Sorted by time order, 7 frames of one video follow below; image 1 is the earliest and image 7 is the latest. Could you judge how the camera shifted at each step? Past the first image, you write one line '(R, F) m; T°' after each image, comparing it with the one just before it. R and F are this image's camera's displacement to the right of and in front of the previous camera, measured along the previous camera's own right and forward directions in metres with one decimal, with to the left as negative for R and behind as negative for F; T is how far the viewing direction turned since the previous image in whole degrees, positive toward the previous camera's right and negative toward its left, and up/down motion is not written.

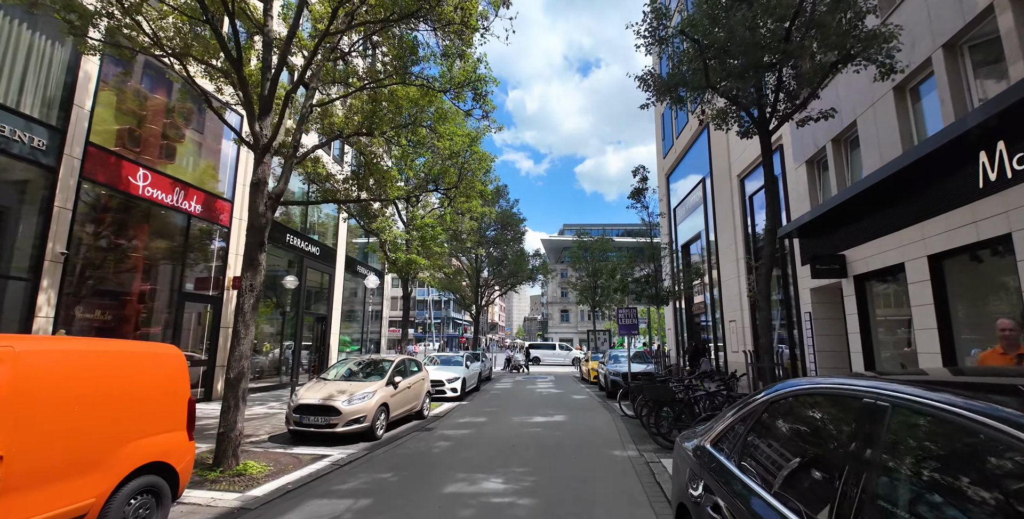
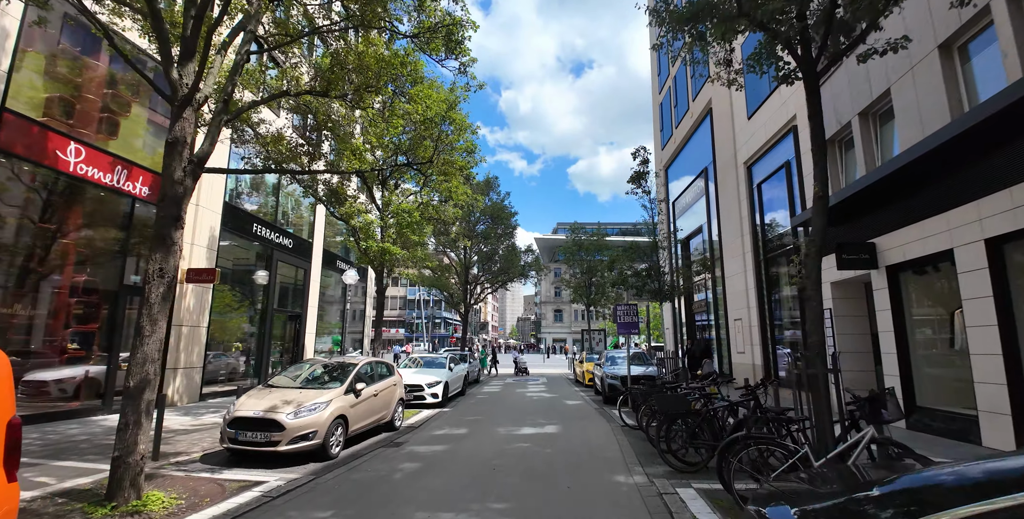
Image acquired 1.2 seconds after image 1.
(+0.2, +1.3) m; +1°
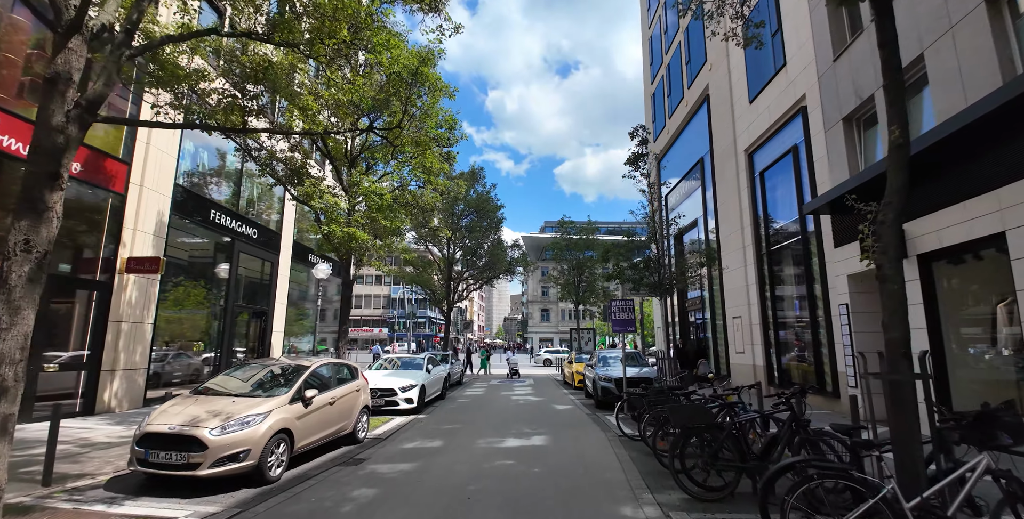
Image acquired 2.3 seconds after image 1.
(+0.1, +1.2) m; +2°
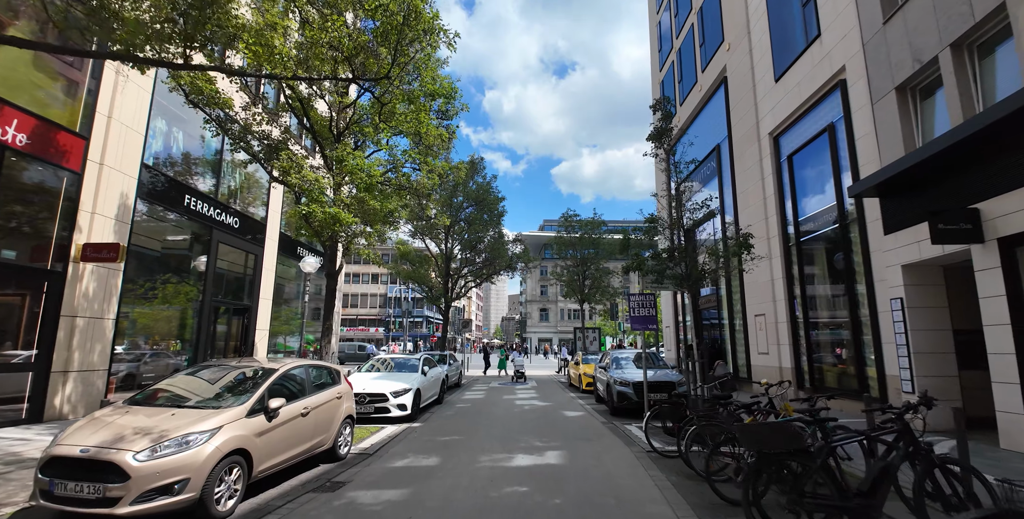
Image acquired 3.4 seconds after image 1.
(-0.2, +1.2) m; 0°
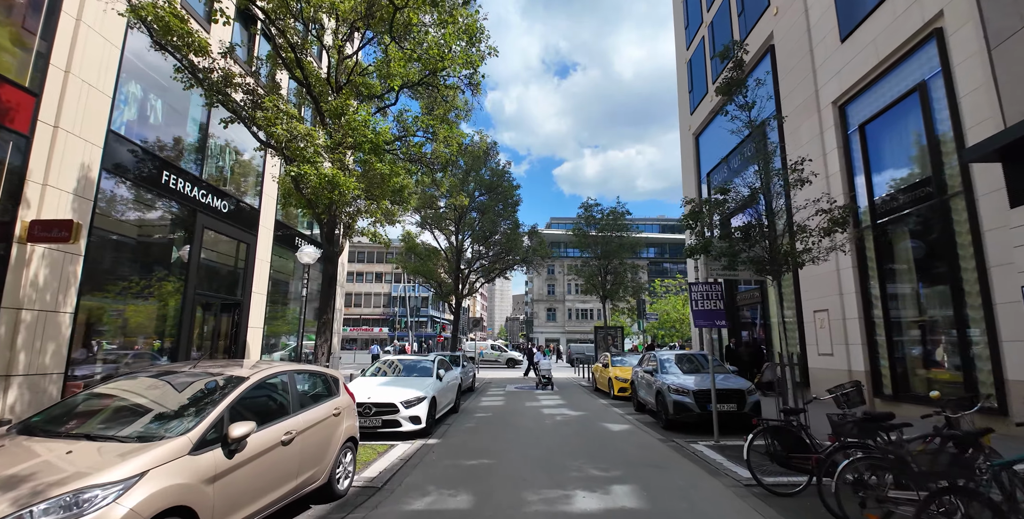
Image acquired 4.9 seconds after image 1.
(-0.6, +1.6) m; 0°
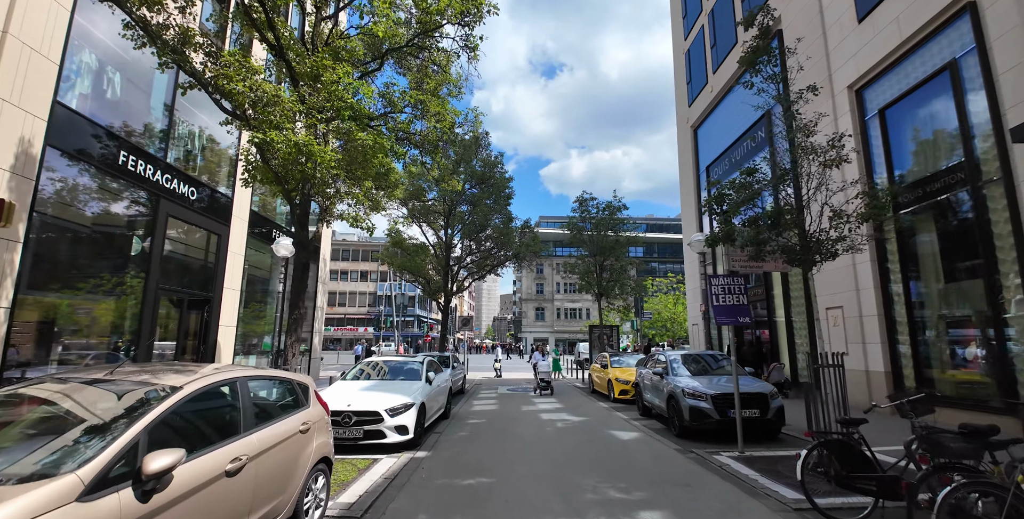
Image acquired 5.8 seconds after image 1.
(-0.2, +0.9) m; +2°
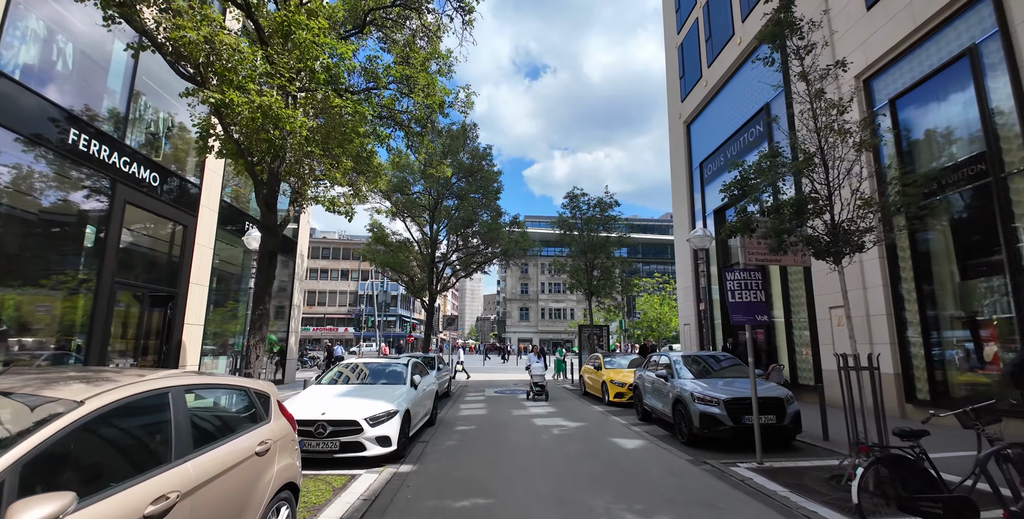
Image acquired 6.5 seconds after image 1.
(-0.2, +0.7) m; +2°
